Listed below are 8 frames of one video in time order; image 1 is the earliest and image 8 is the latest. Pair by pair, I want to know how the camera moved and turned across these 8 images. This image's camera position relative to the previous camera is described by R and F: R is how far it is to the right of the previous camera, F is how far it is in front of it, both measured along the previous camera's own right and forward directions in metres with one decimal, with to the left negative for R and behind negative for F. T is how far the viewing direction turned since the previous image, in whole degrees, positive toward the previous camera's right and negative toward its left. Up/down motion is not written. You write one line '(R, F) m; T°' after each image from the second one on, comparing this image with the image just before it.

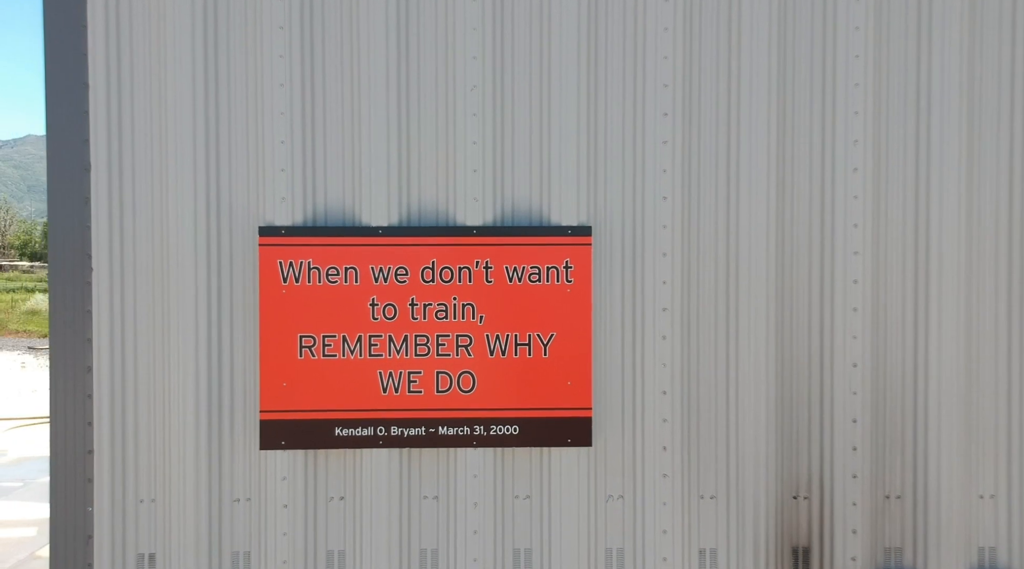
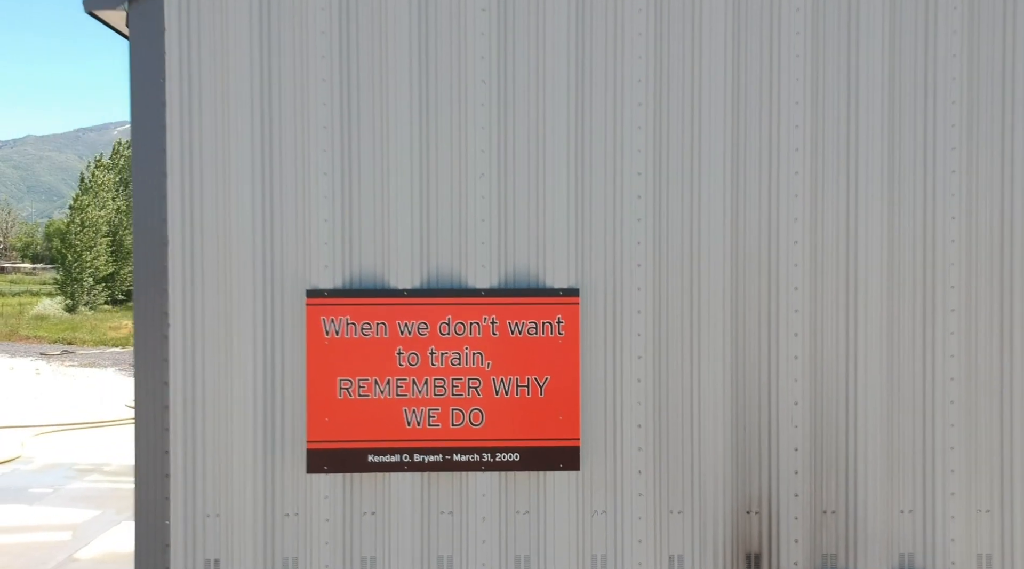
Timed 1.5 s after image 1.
(0.0, -1.2) m; 0°
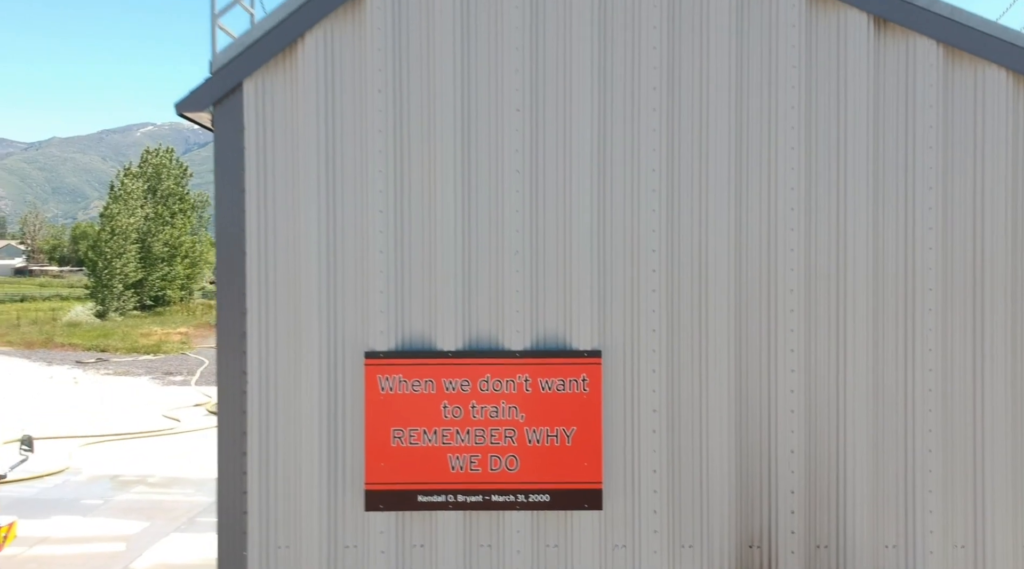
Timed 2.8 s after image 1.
(-0.1, -1.0) m; -1°
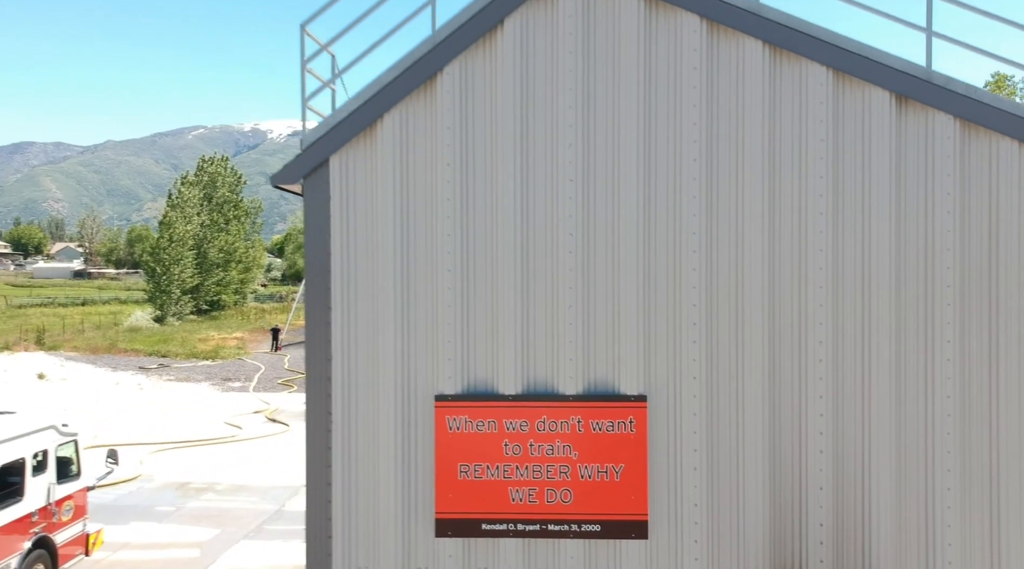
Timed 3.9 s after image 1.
(-0.1, -0.9) m; -3°
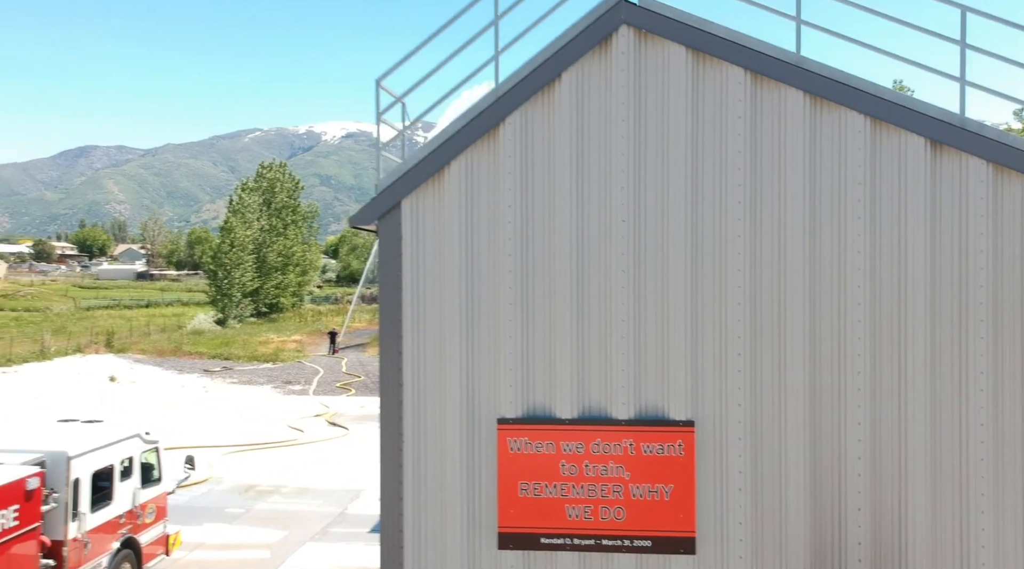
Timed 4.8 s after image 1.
(-0.1, -0.7) m; -3°
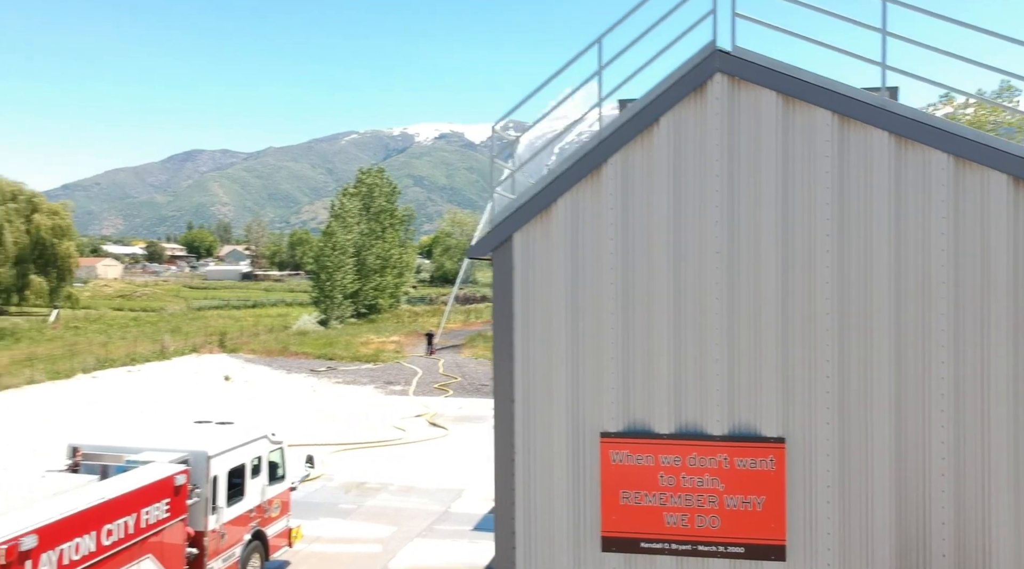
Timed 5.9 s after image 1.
(-0.1, -1.0) m; -6°
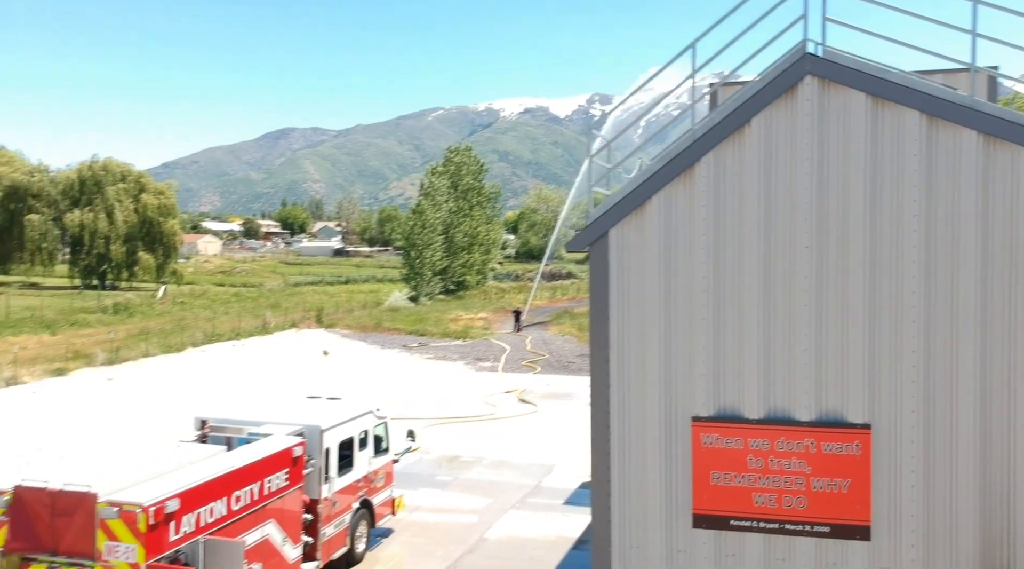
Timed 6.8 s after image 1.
(-0.1, -0.8) m; -5°
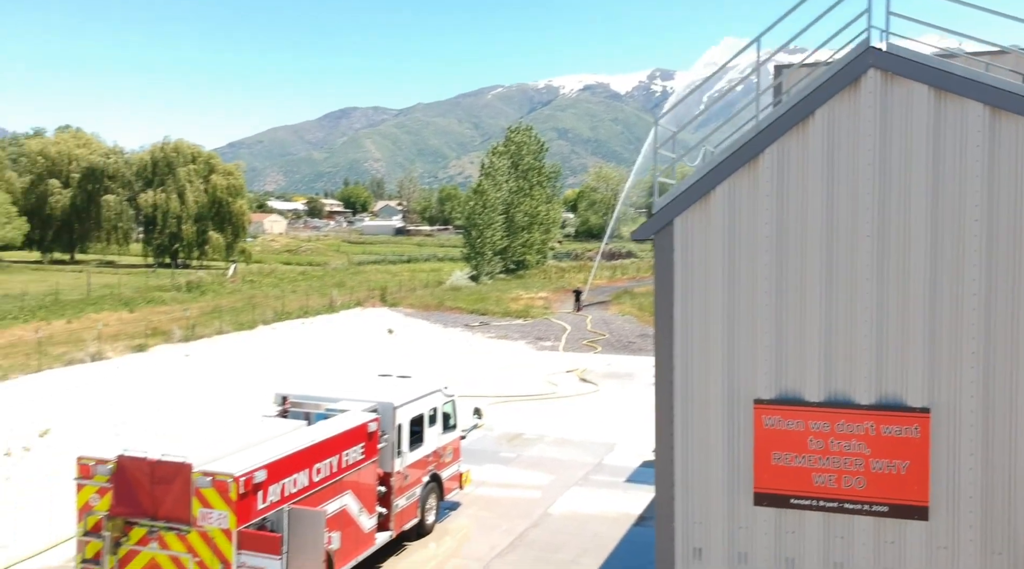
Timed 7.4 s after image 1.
(-0.1, -0.6) m; -4°
